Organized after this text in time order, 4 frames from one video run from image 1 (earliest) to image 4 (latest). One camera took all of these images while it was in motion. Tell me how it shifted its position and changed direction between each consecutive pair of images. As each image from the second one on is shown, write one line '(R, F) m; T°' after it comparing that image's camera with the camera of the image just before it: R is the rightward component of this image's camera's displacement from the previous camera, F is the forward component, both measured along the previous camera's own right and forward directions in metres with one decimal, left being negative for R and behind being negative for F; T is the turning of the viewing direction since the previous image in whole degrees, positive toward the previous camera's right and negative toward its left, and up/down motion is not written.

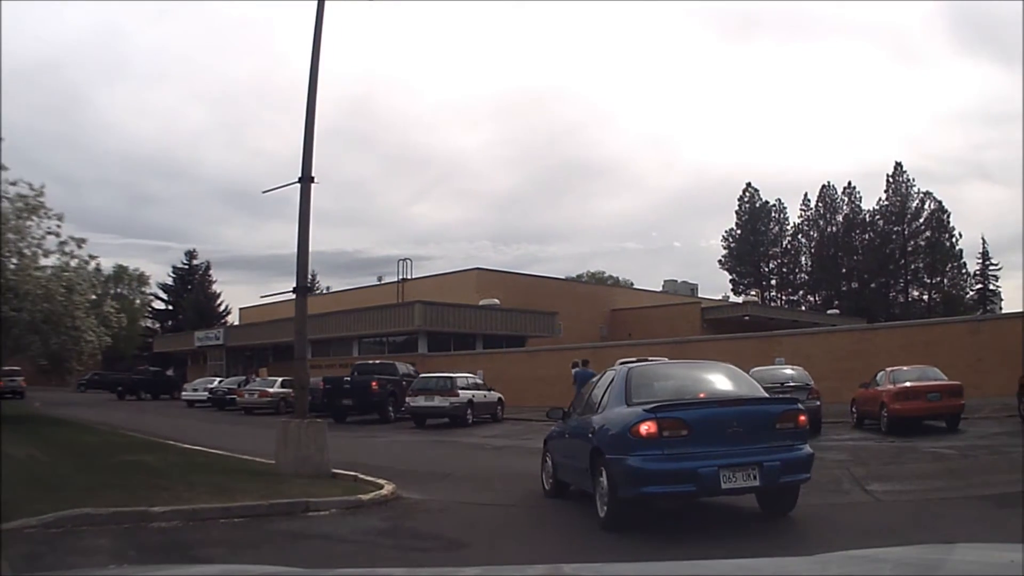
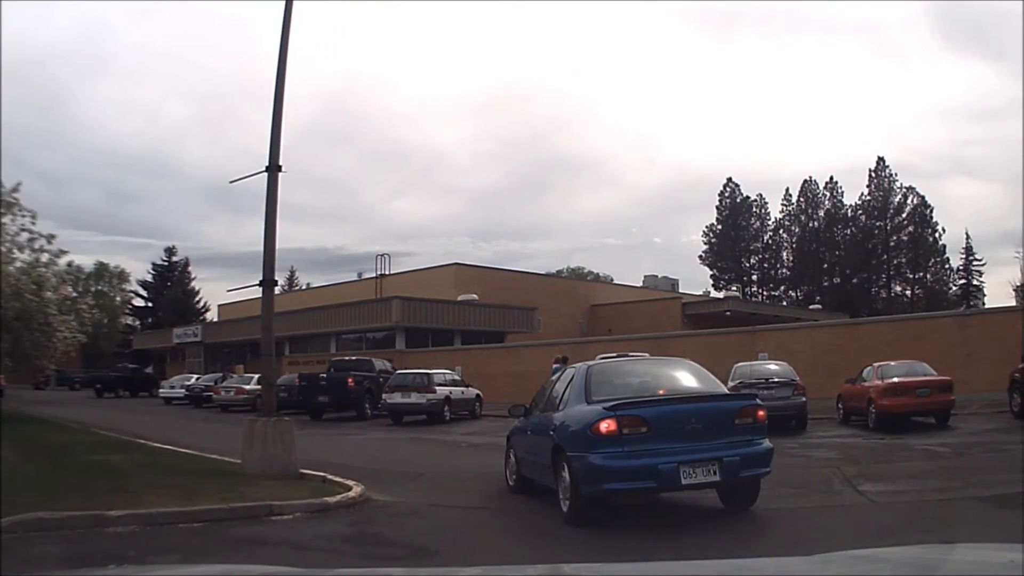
(+0.1, +0.6) m; +1°
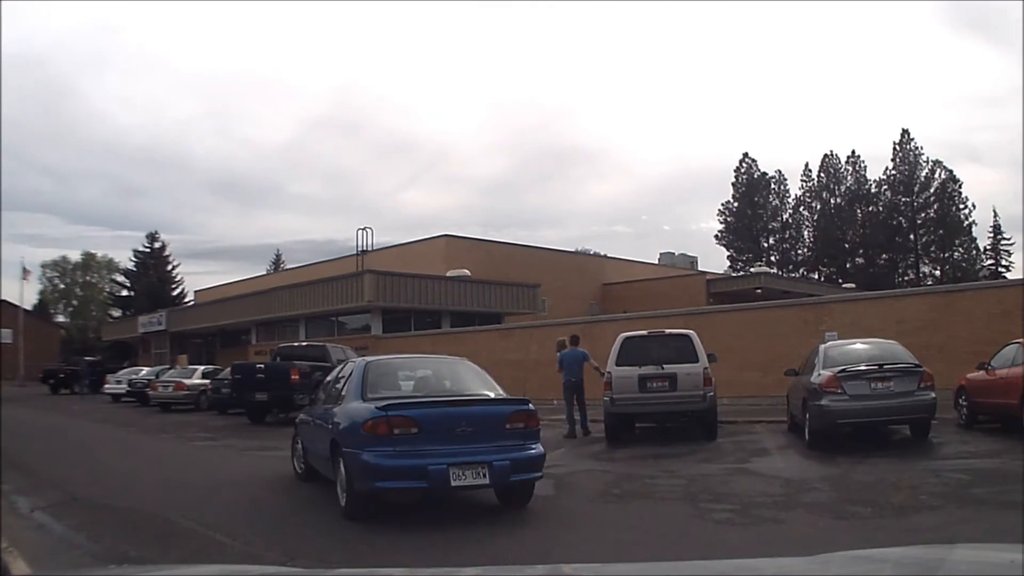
(+0.4, +6.4) m; 0°
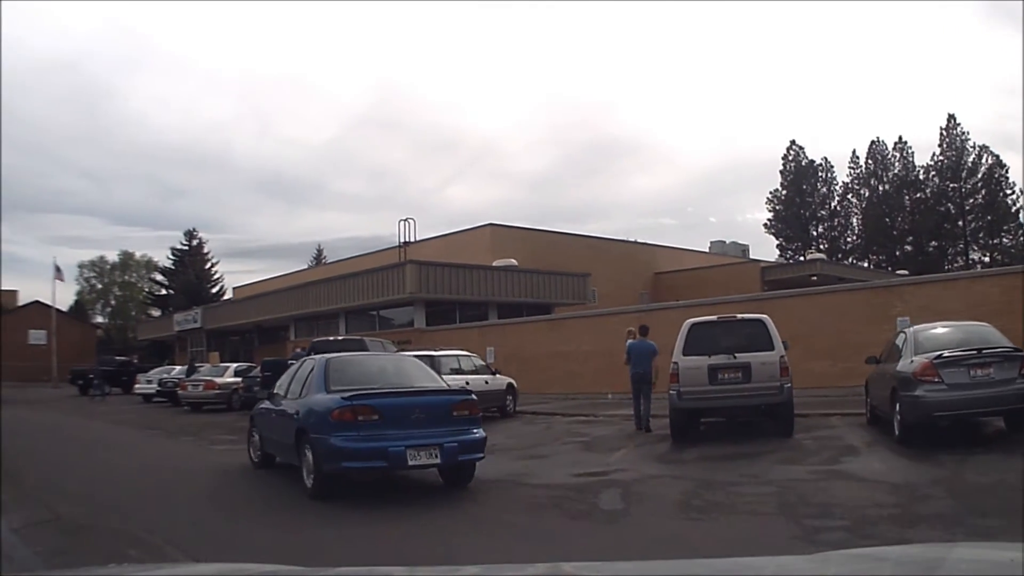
(-0.1, +1.2) m; -2°
